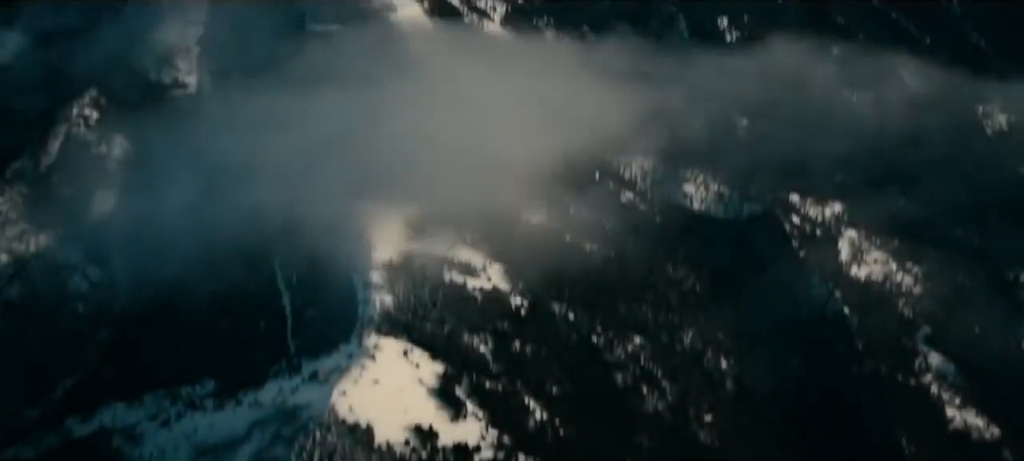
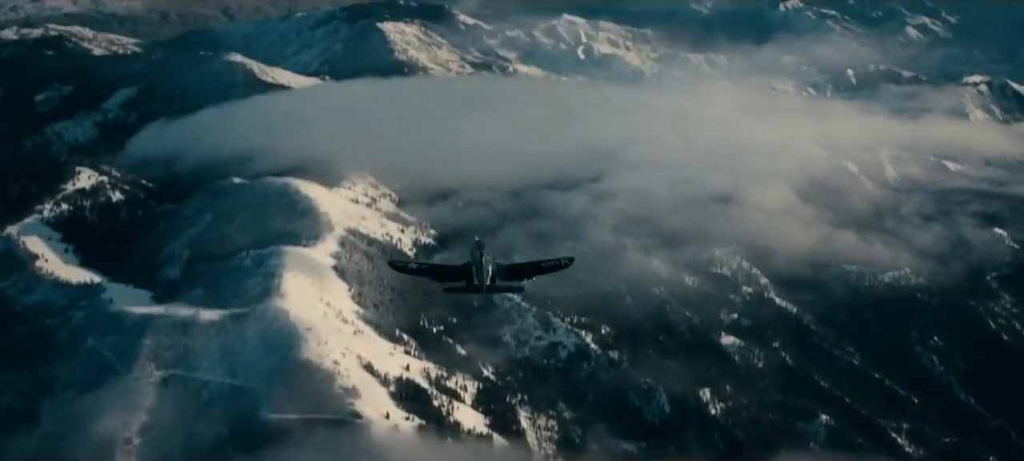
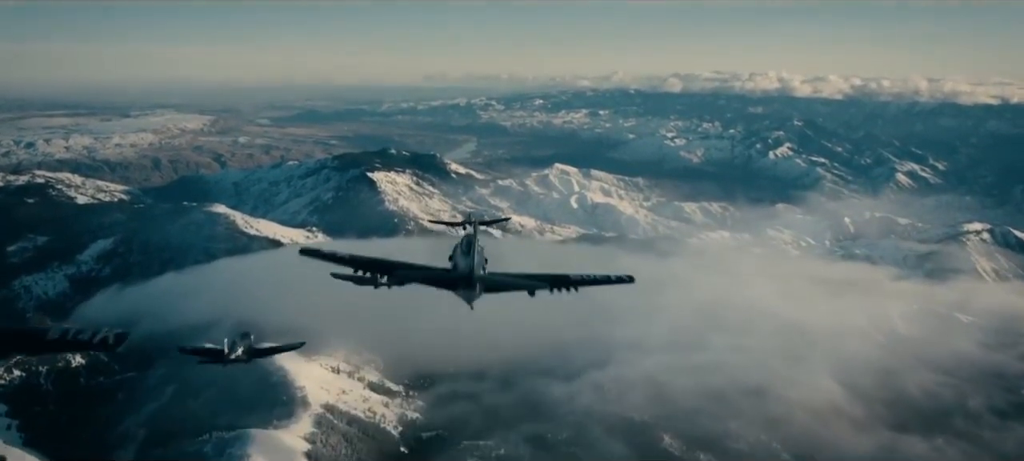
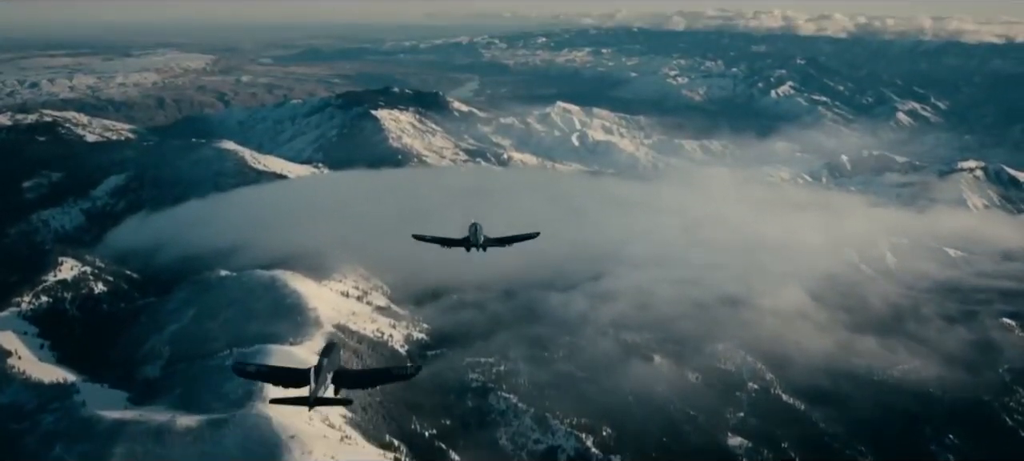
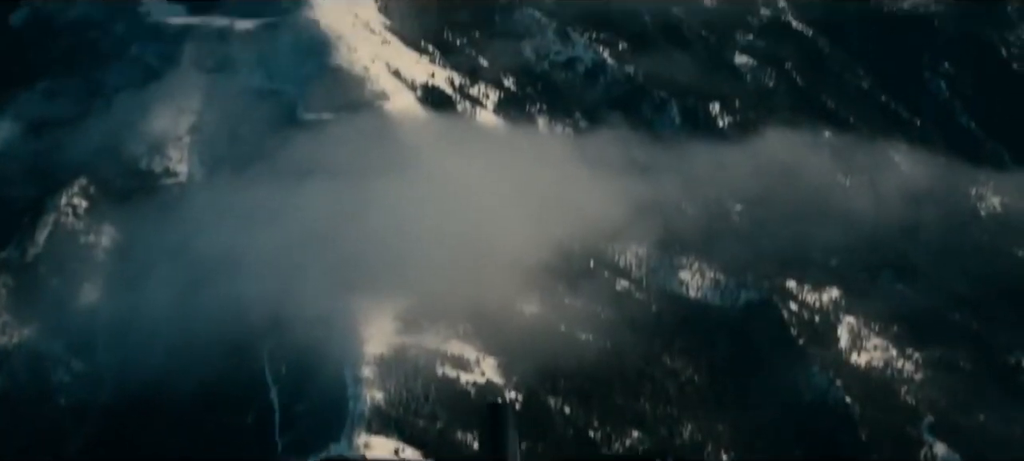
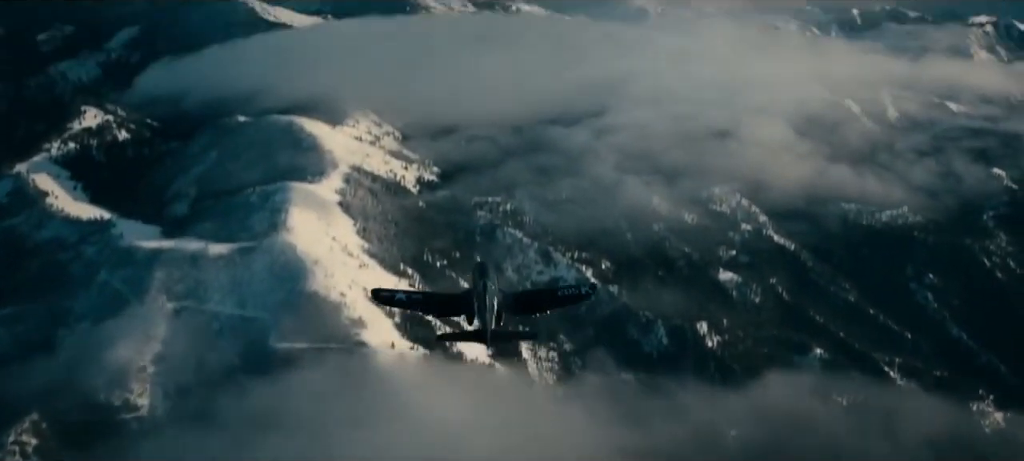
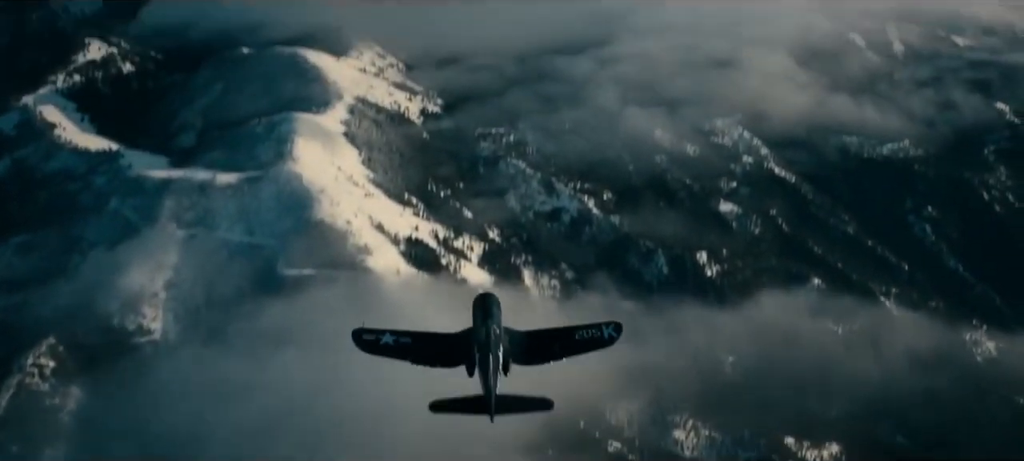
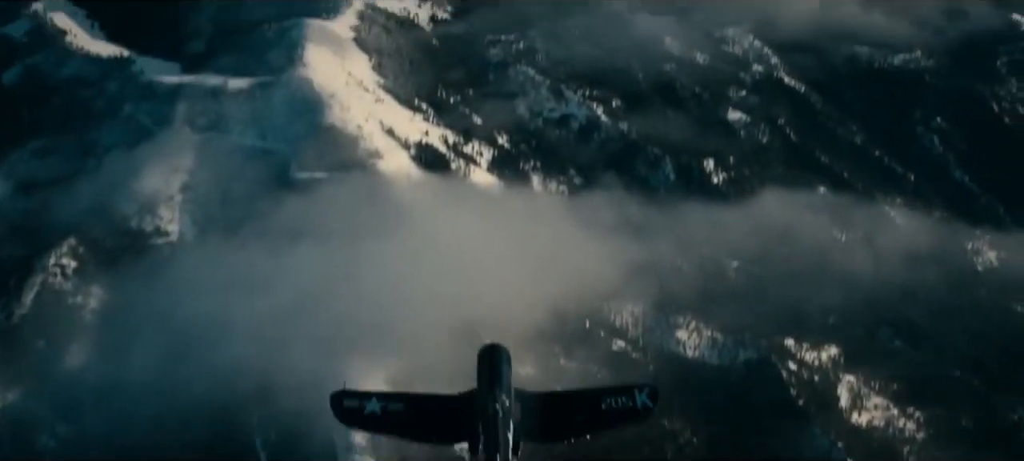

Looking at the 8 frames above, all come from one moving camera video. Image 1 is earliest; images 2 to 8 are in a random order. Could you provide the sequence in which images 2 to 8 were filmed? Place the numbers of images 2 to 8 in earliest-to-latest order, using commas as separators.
5, 8, 7, 6, 2, 4, 3
